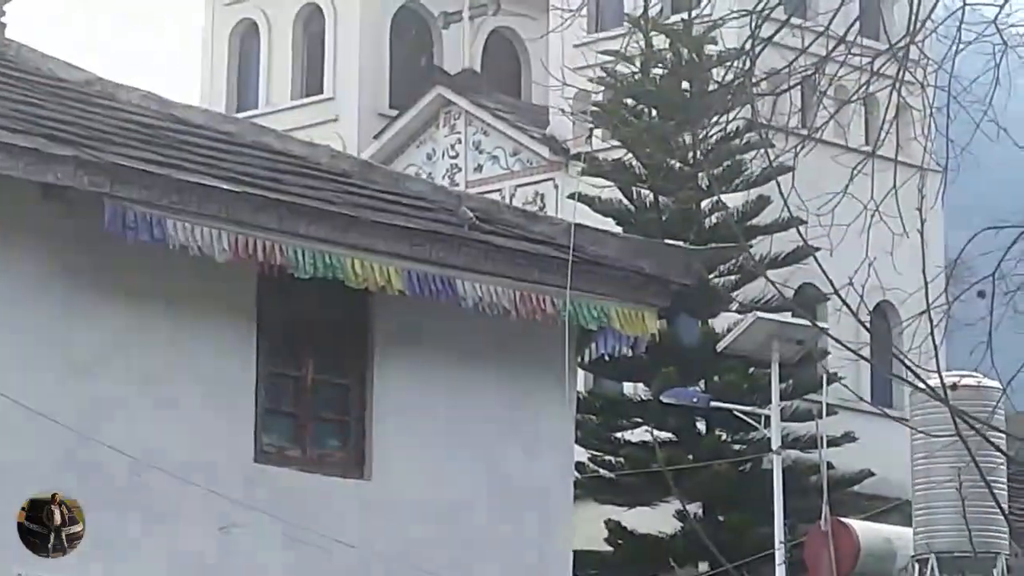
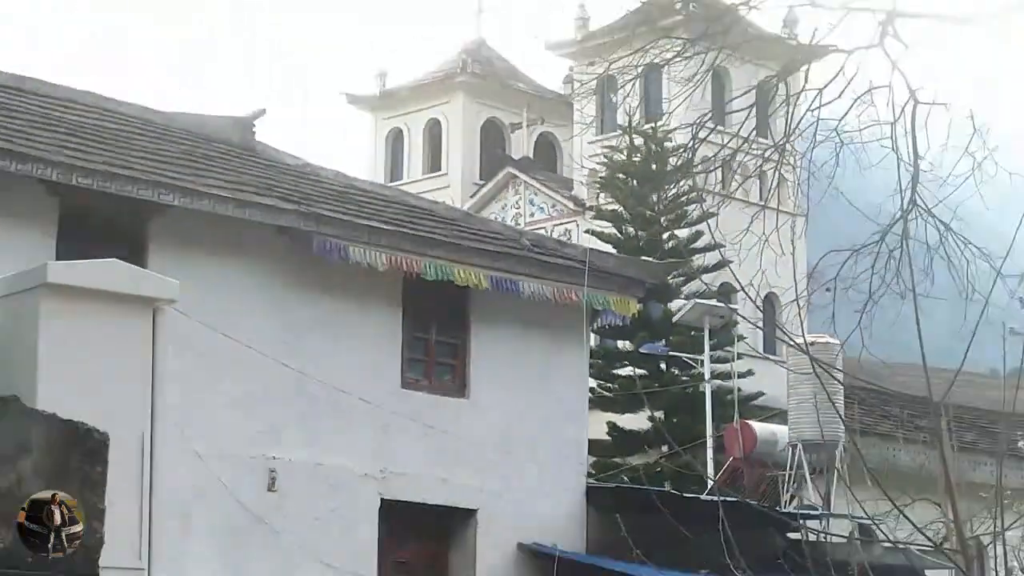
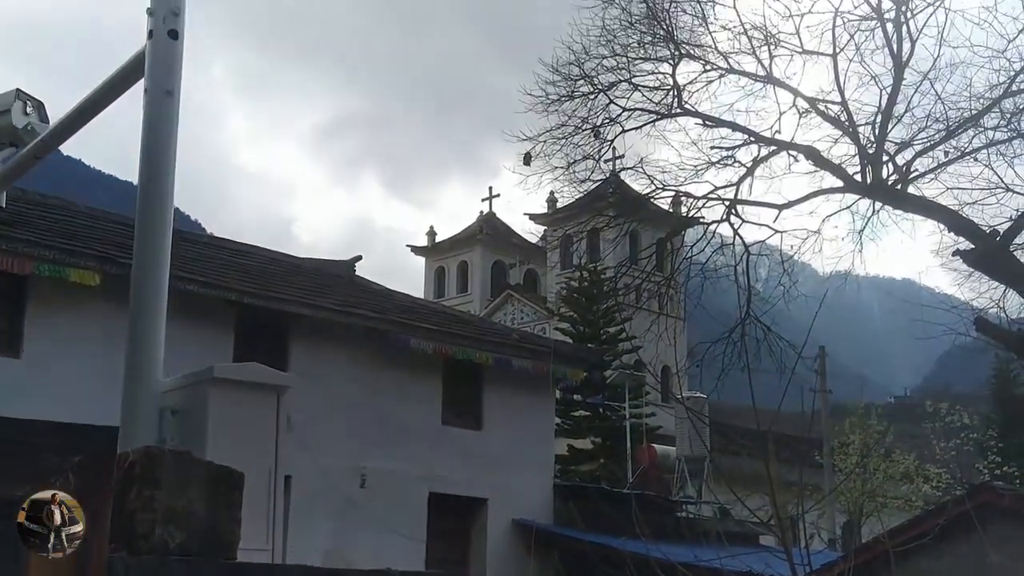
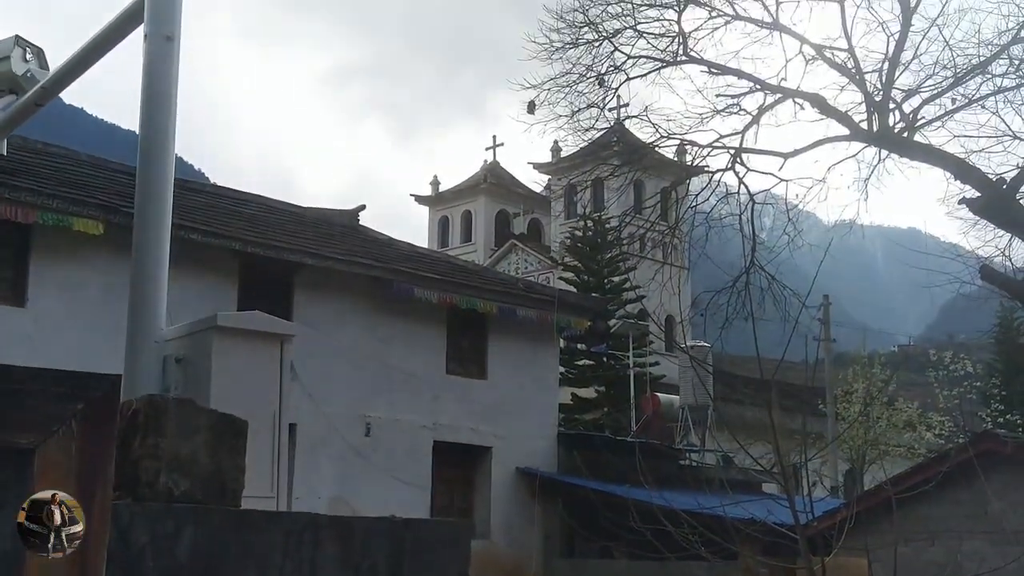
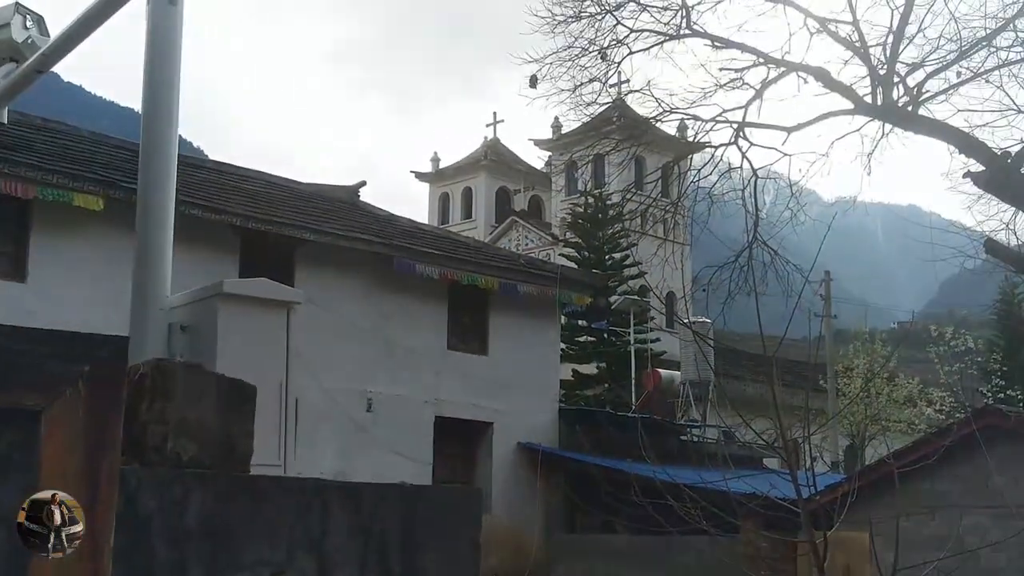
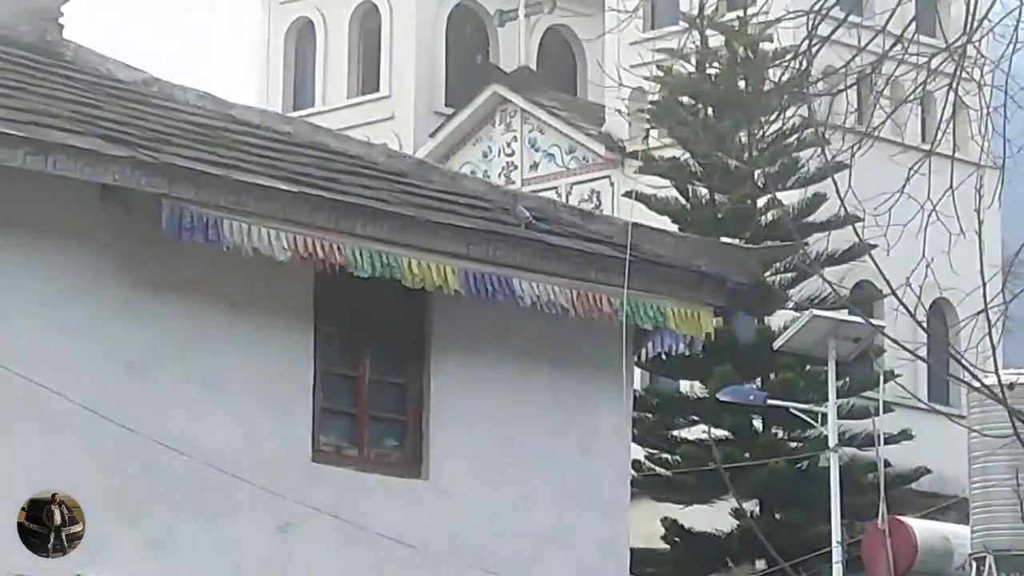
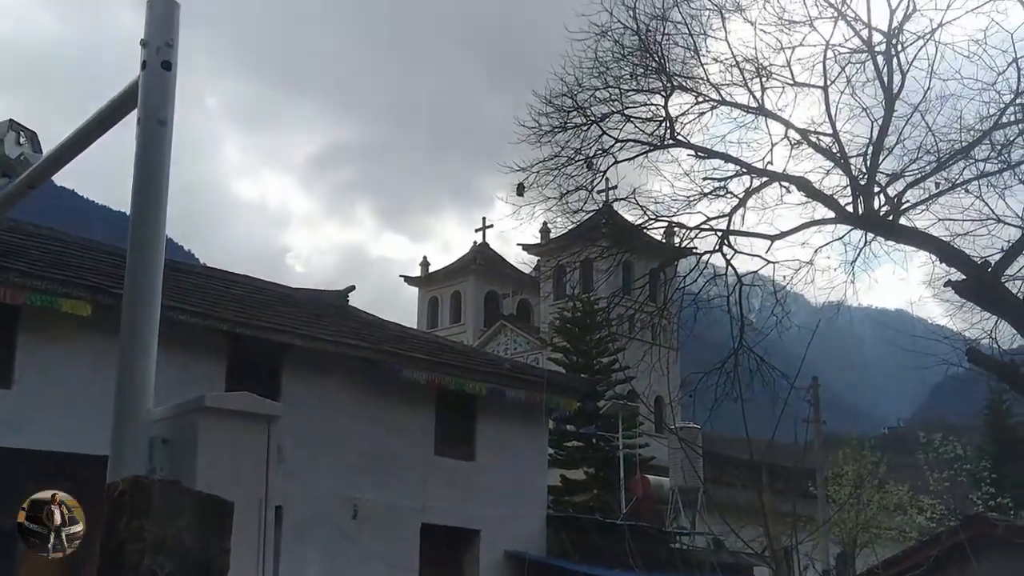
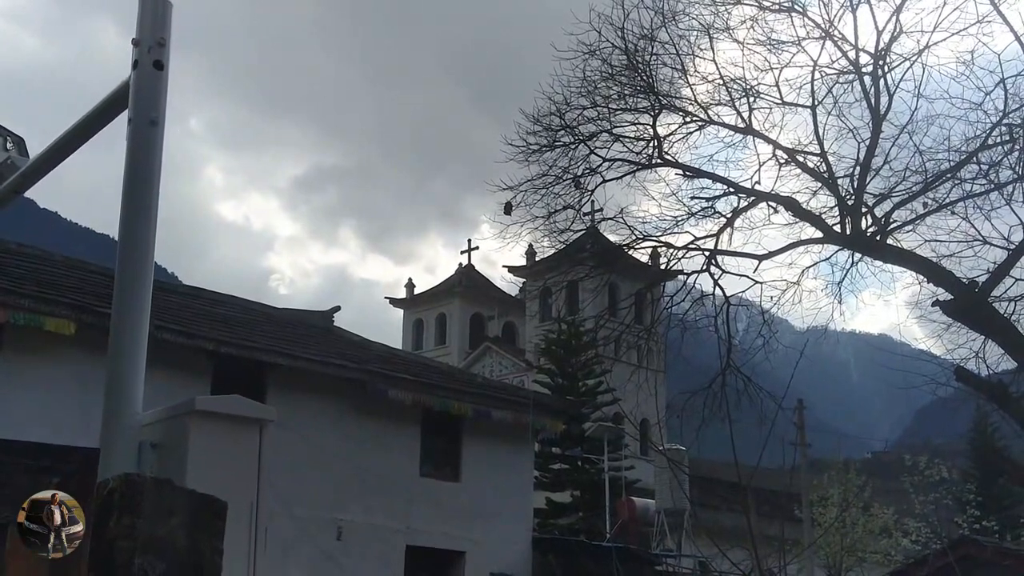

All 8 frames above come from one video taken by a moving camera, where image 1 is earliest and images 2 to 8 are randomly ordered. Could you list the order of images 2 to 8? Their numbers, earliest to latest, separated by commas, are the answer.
6, 2, 5, 4, 3, 7, 8
